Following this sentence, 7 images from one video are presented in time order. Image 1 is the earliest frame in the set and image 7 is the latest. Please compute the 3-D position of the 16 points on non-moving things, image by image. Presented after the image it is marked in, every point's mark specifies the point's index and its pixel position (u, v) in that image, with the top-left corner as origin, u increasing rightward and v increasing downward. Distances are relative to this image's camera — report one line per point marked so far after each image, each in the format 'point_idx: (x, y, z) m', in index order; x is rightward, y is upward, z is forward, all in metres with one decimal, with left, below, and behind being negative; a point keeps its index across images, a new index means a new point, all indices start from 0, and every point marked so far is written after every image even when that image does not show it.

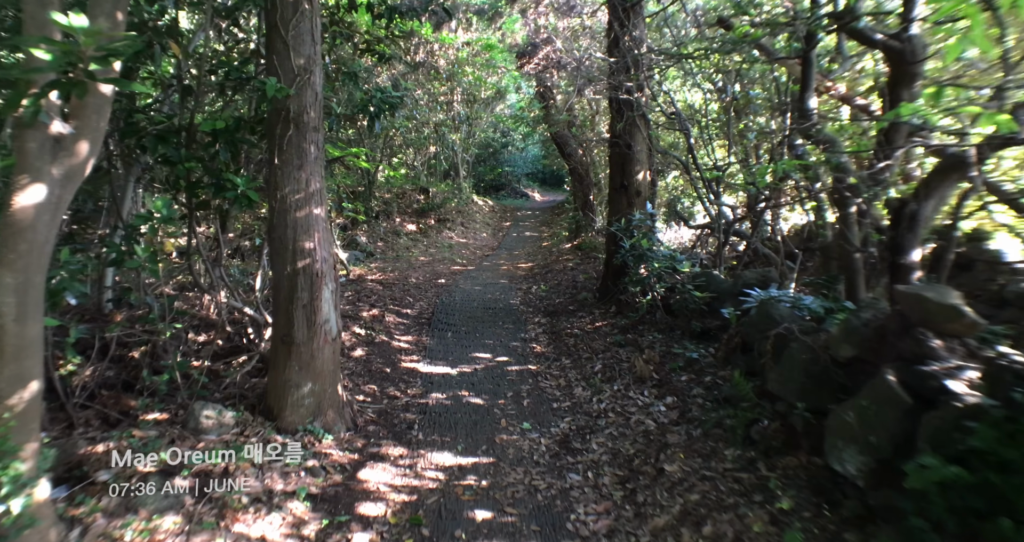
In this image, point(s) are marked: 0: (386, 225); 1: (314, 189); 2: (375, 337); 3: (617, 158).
0: (-3.6, +1.3, +16.0) m
1: (-1.5, +0.6, +4.4) m
2: (-1.6, -0.8, +6.5) m
3: (+1.5, +1.6, +7.9) m
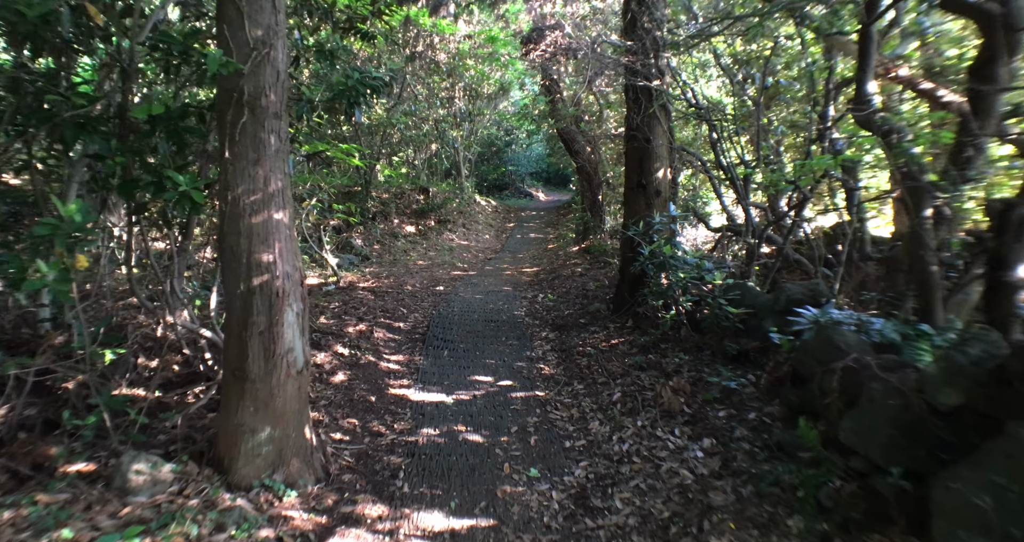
0: (-3.4, +1.2, +15.2) m
1: (-1.5, +0.5, +3.6) m
2: (-1.5, -0.9, +5.7) m
3: (+1.5, +1.5, +7.0) m
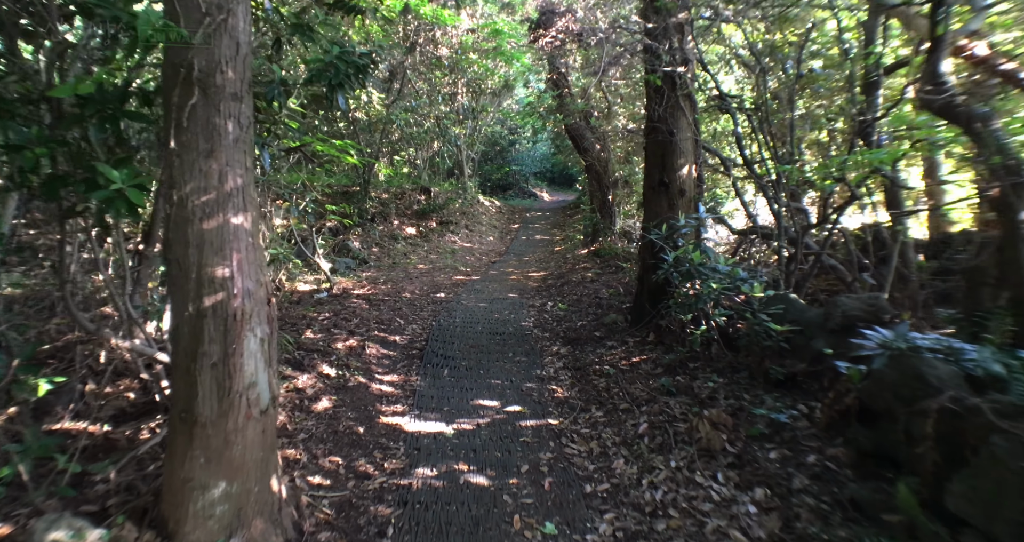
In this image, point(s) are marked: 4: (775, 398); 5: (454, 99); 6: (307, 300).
0: (-3.3, +1.1, +14.5) m
1: (-1.5, +0.4, +2.9) m
2: (-1.5, -1.0, +5.1) m
3: (+1.6, +1.4, +6.4) m
4: (+2.0, -1.0, +4.2) m
5: (-1.8, +5.3, +17.4) m
6: (-2.9, -0.4, +7.9) m
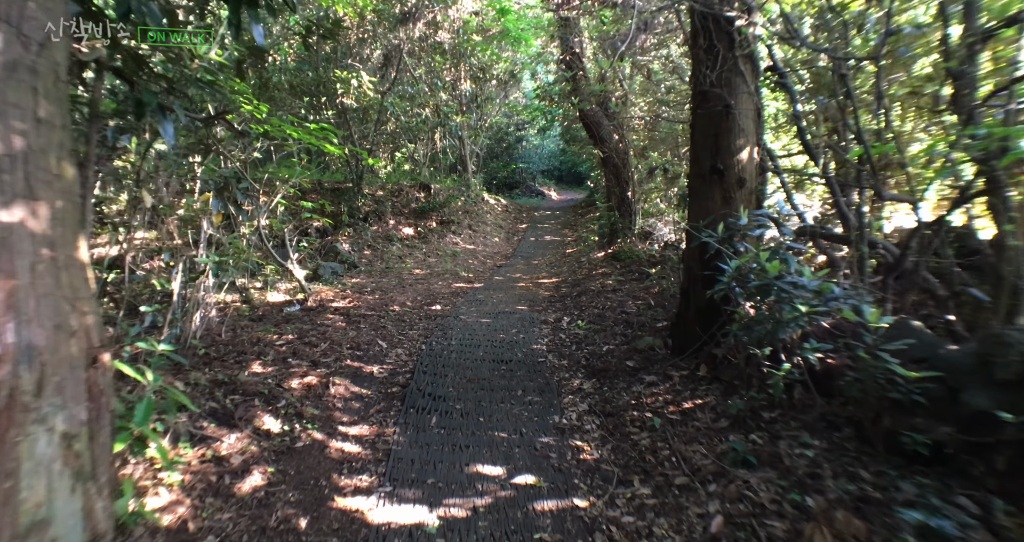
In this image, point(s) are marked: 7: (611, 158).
0: (-3.1, +1.0, +13.2) m
1: (-1.4, +0.3, +1.6) m
2: (-1.4, -1.1, +3.7) m
3: (+1.7, +1.3, +5.0) m
4: (+2.0, -1.1, +2.8) m
5: (-1.6, +5.1, +16.0) m
6: (-2.8, -0.5, +6.5) m
7: (+2.1, +2.4, +12.2) m
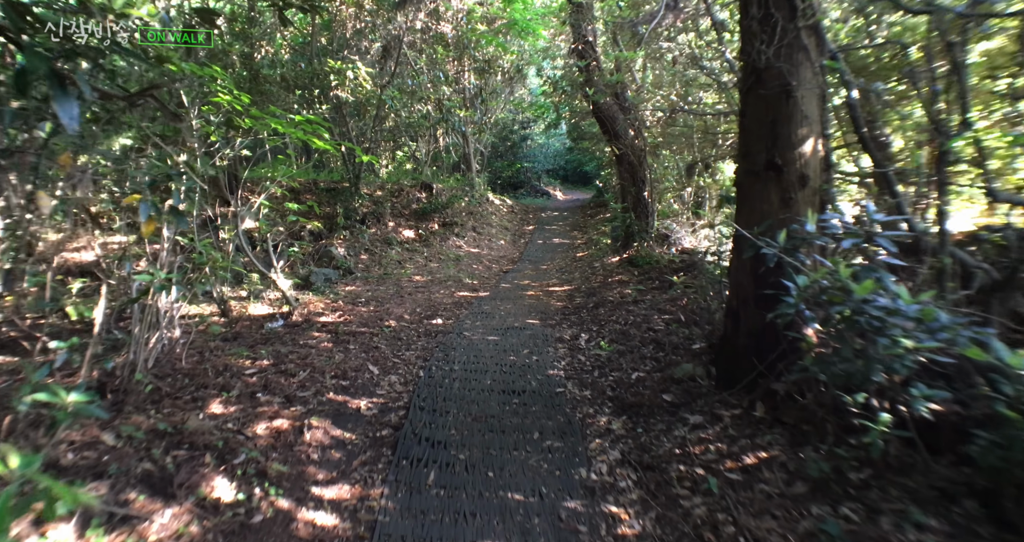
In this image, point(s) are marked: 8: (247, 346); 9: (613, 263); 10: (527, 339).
0: (-3.0, +0.9, +12.4) m
1: (-1.3, +0.2, +0.8) m
2: (-1.3, -1.2, +2.9) m
3: (+1.8, +1.1, +4.1) m
4: (+2.1, -1.2, +2.0) m
5: (-1.4, +5.0, +15.2) m
6: (-2.6, -0.6, +5.7) m
7: (+2.3, +2.3, +11.3) m
8: (-2.4, -0.7, +5.2) m
9: (+1.9, +0.1, +10.5) m
10: (+0.2, -0.7, +6.2) m
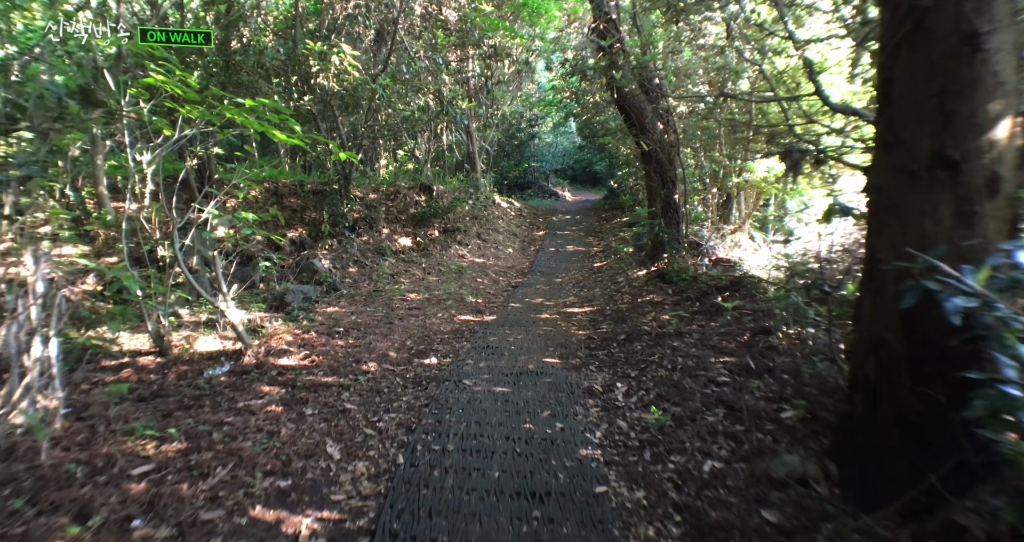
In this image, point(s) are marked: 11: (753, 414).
0: (-2.8, +0.6, +11.0) m
1: (-1.3, 0.0, -0.7) m
2: (-1.2, -1.5, +1.4) m
3: (+1.9, +0.9, +2.7) m
4: (+2.2, -1.4, +0.5) m
5: (-1.2, +4.8, +13.7) m
6: (-2.5, -0.9, +4.3) m
7: (+2.4, +2.1, +9.9) m
8: (-2.3, -0.9, +3.8) m
9: (+2.0, -0.1, +9.0) m
10: (+0.3, -1.0, +4.7) m
11: (+1.6, -0.9, +3.7) m
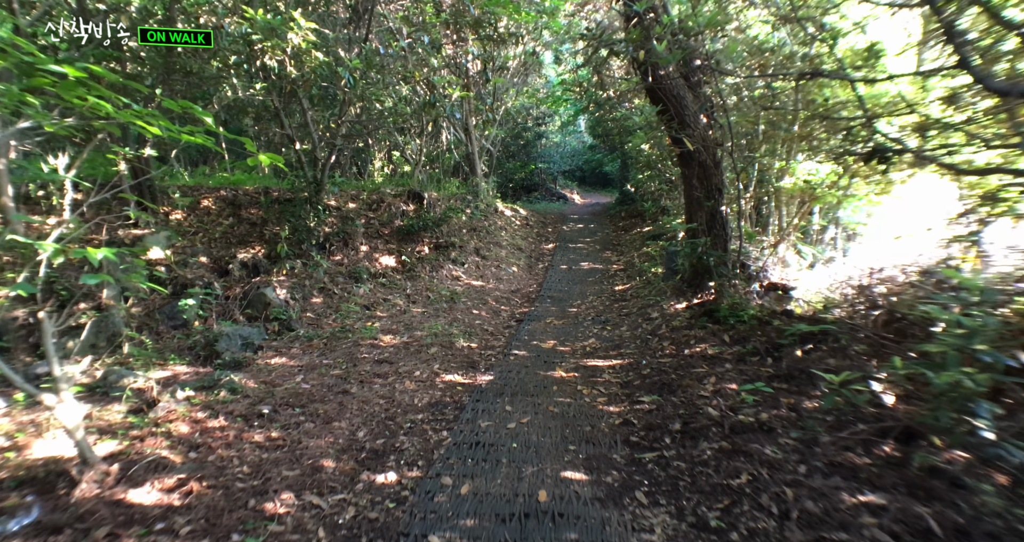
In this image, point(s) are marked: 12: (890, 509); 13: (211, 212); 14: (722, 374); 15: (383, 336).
0: (-2.7, +0.2, +9.0) m
1: (-1.3, -0.5, -2.6) m
2: (-1.3, -1.9, -0.5) m
3: (+1.9, +0.5, +0.7) m
4: (+2.1, -1.8, -1.5) m
5: (-1.1, +4.3, +11.8) m
6: (-2.5, -1.3, +2.4) m
7: (+2.5, +1.6, +7.9) m
8: (-2.3, -1.4, +1.8) m
9: (+2.1, -0.5, +7.0) m
10: (+0.3, -1.4, +2.7) m
11: (+1.6, -1.3, +1.8) m
12: (+1.9, -1.1, +2.8) m
13: (-4.9, +1.0, +9.2) m
14: (+1.8, -0.9, +4.9) m
15: (-1.6, -0.8, +6.8) m
